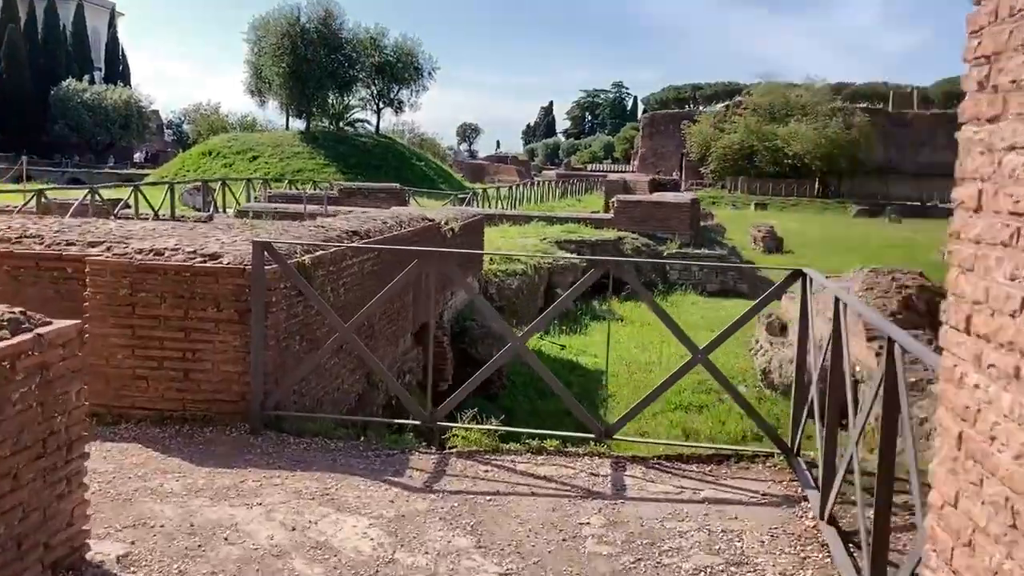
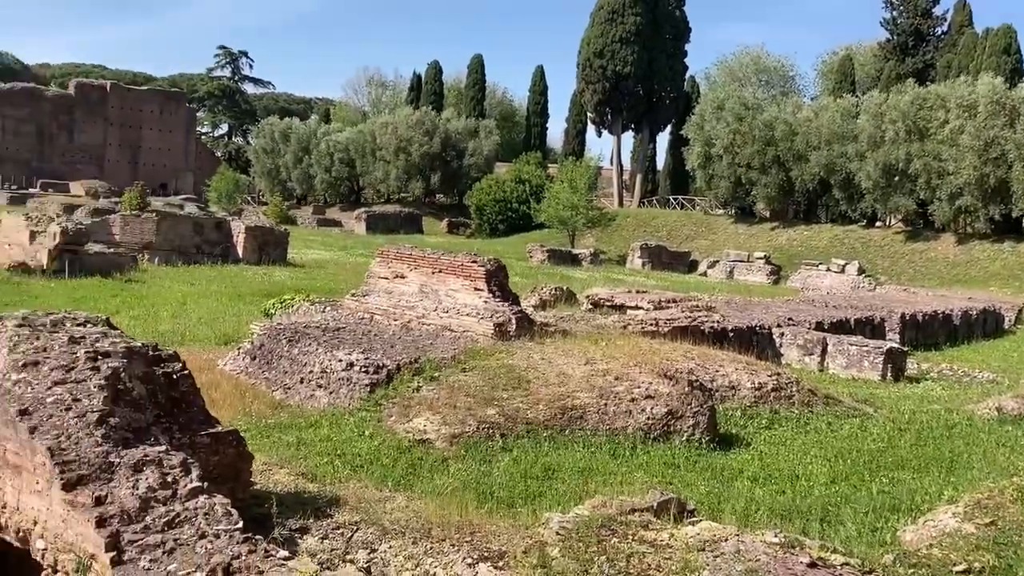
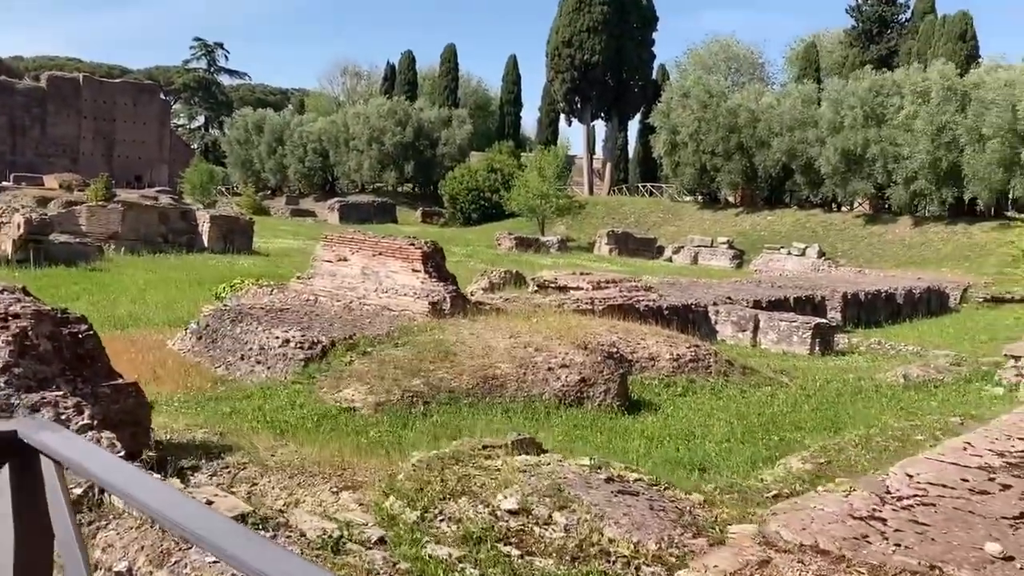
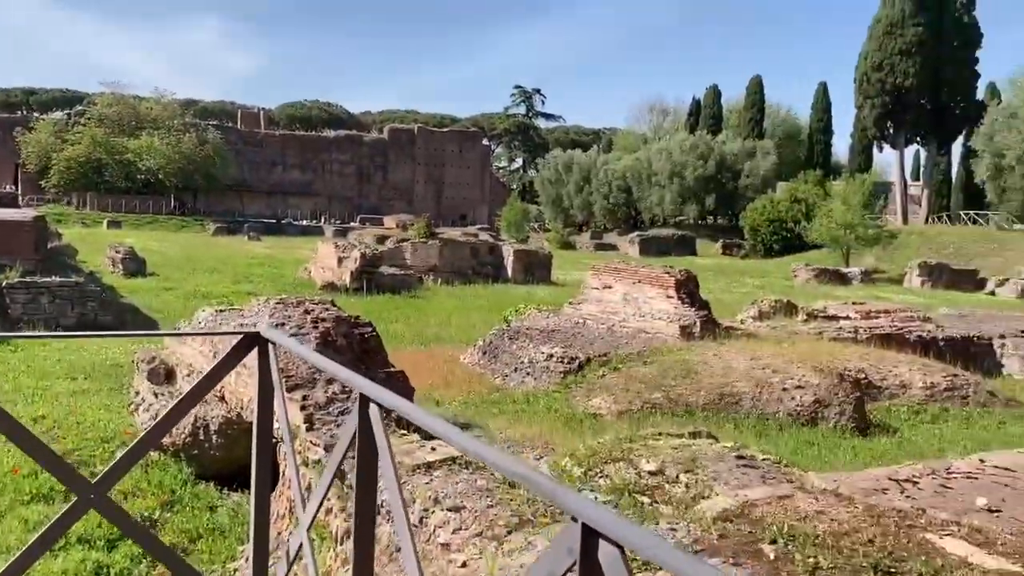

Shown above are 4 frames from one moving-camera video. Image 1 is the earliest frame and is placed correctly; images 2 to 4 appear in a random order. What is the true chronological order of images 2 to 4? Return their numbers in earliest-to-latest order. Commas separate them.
4, 3, 2
